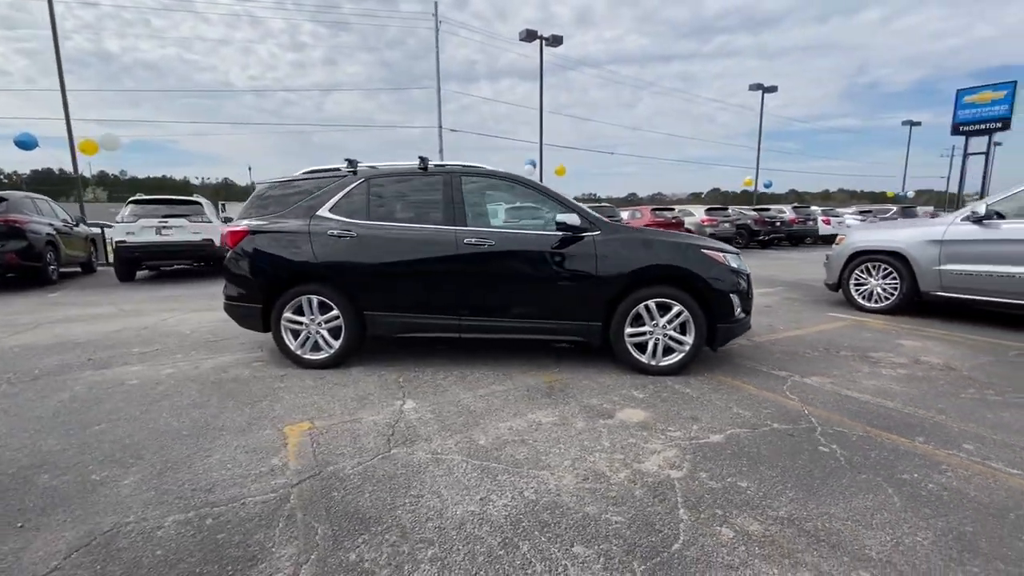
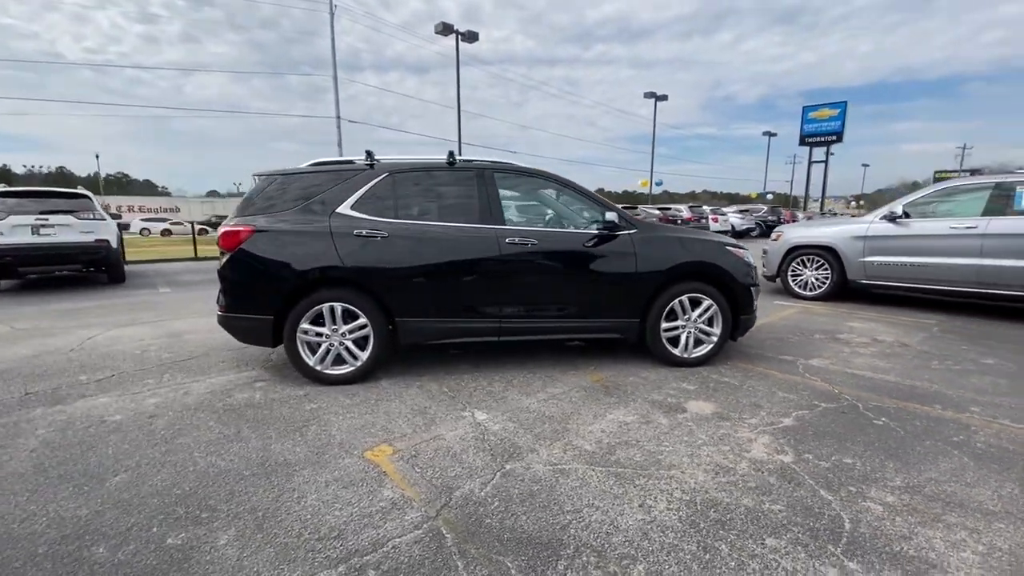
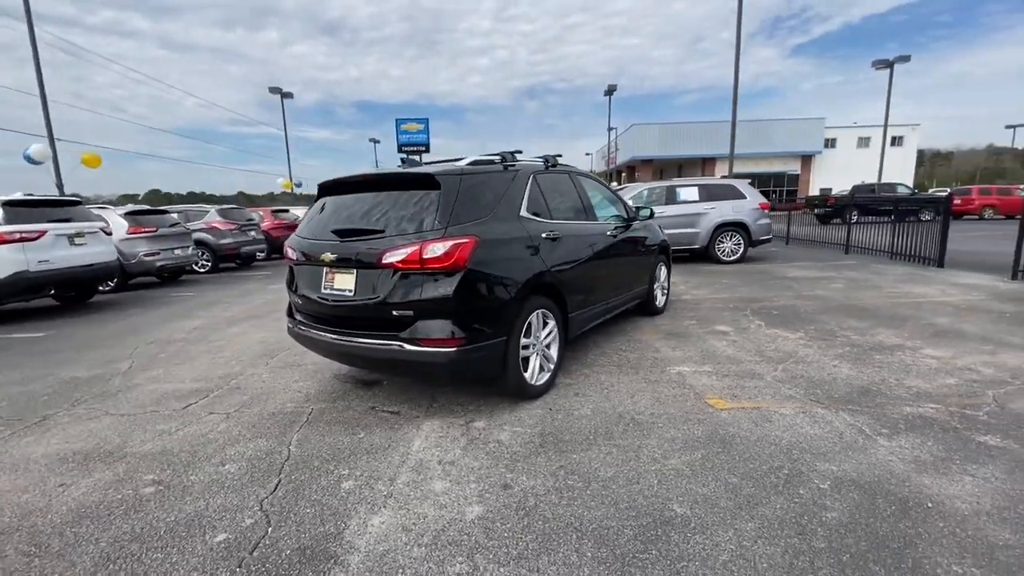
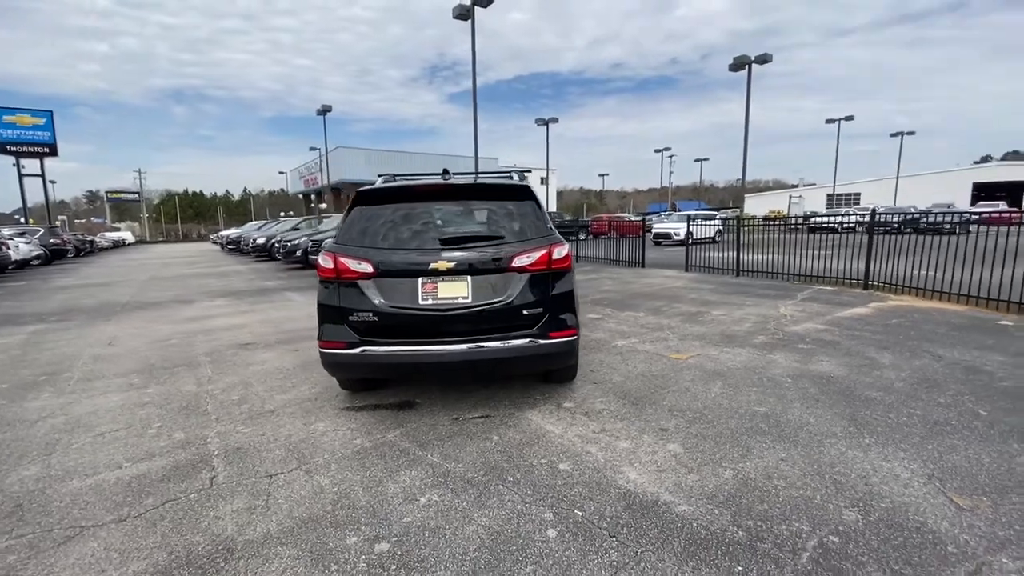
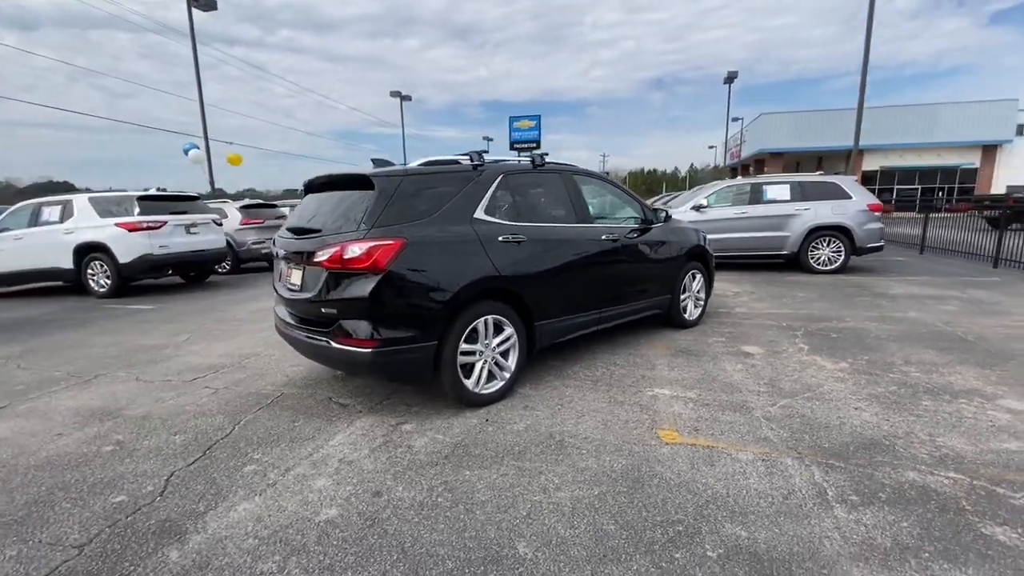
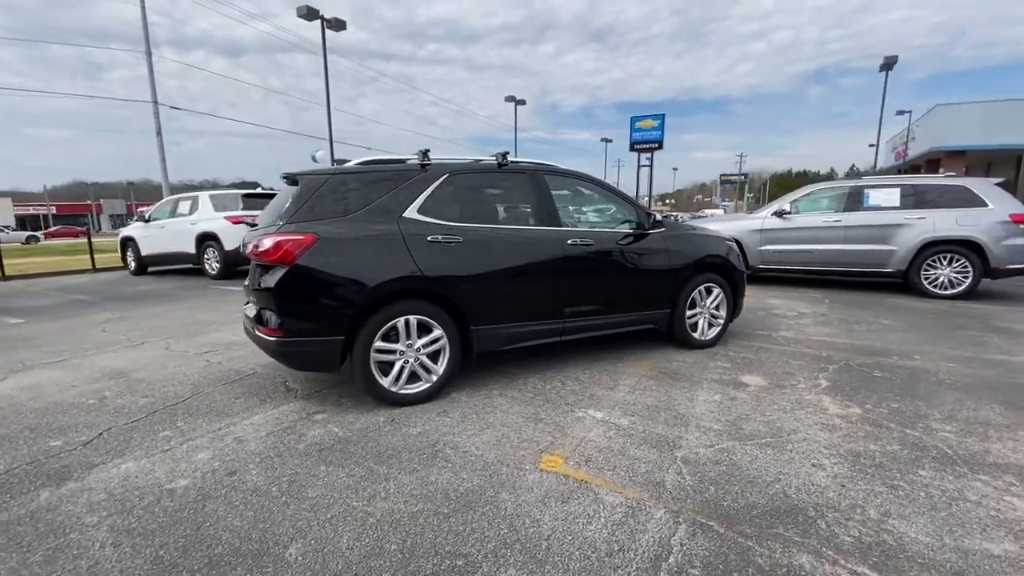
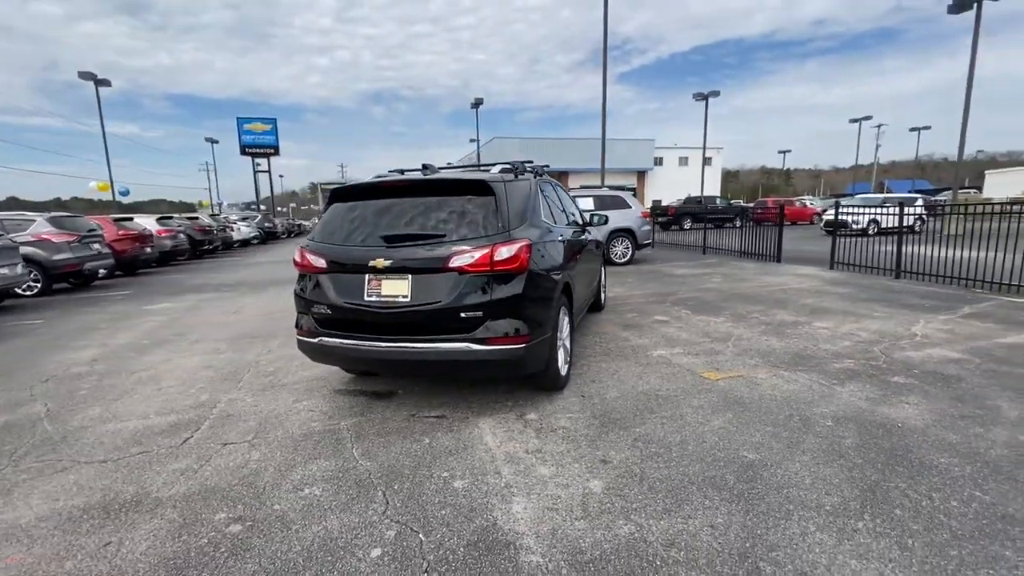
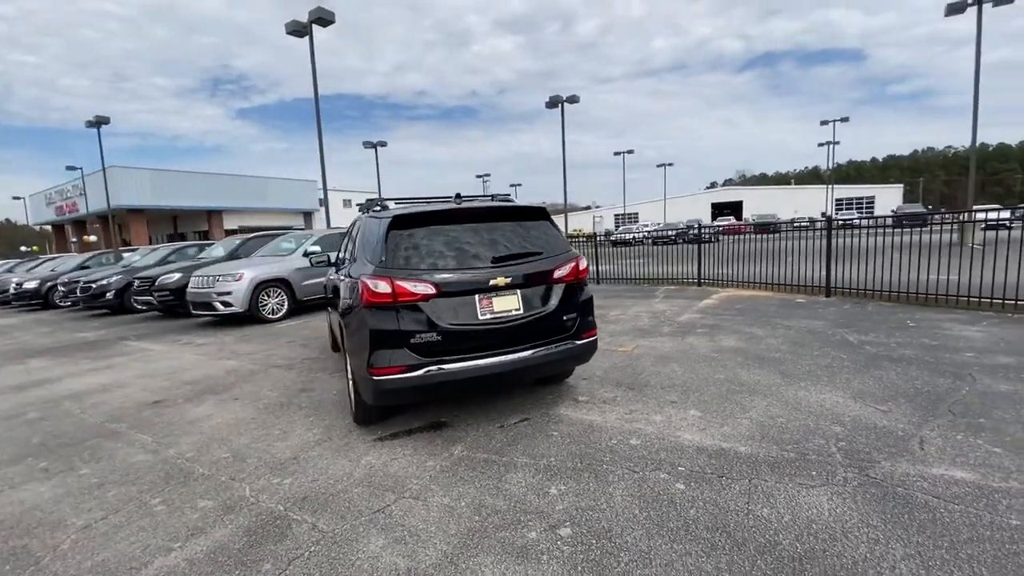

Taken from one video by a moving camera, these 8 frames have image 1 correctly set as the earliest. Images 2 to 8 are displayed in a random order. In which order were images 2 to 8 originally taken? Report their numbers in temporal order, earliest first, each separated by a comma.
2, 6, 5, 3, 7, 4, 8
